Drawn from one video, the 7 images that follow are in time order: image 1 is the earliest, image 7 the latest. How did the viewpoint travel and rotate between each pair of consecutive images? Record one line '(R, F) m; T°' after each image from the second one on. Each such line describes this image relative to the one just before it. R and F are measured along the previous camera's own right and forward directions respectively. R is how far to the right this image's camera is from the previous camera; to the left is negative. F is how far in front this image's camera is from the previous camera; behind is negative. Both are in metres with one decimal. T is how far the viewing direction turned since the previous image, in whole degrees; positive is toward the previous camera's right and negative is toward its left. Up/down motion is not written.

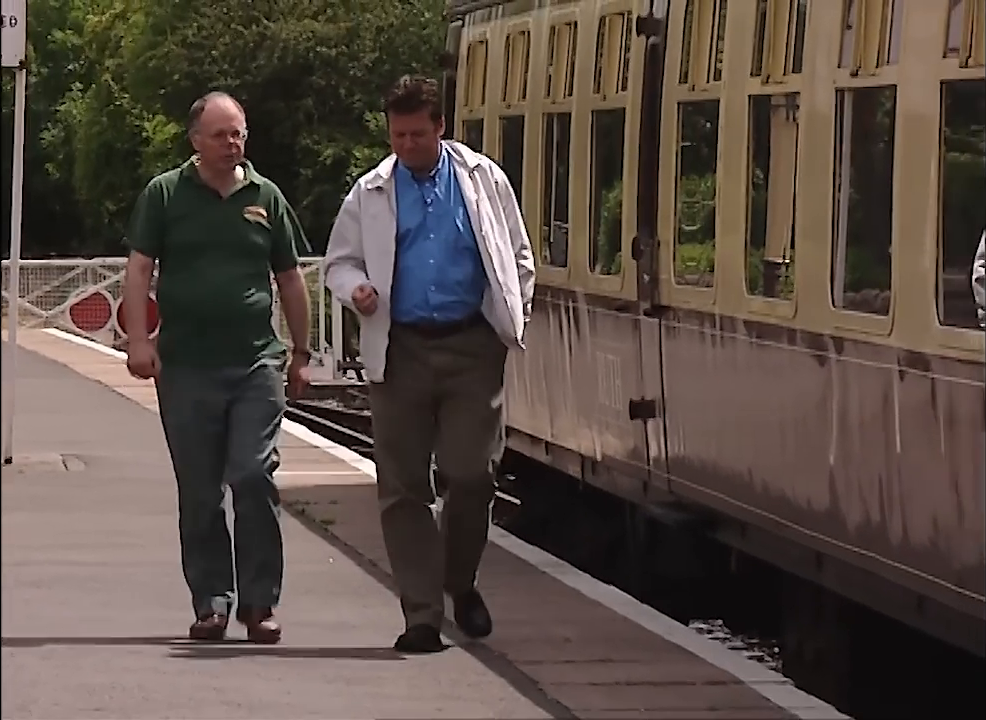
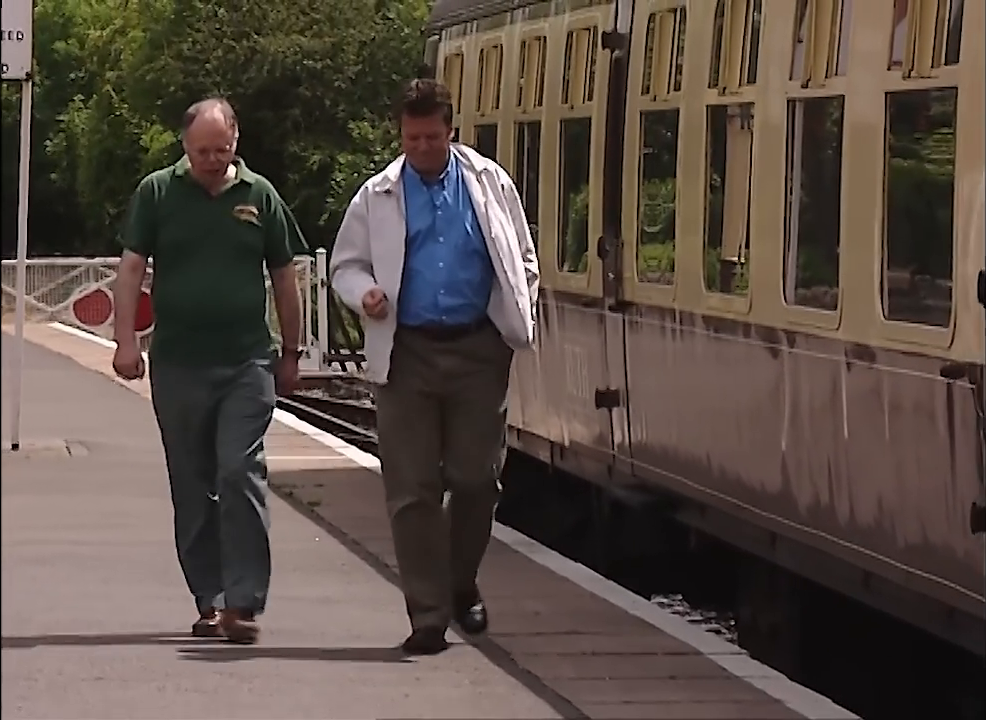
(+0.3, -0.5) m; -2°
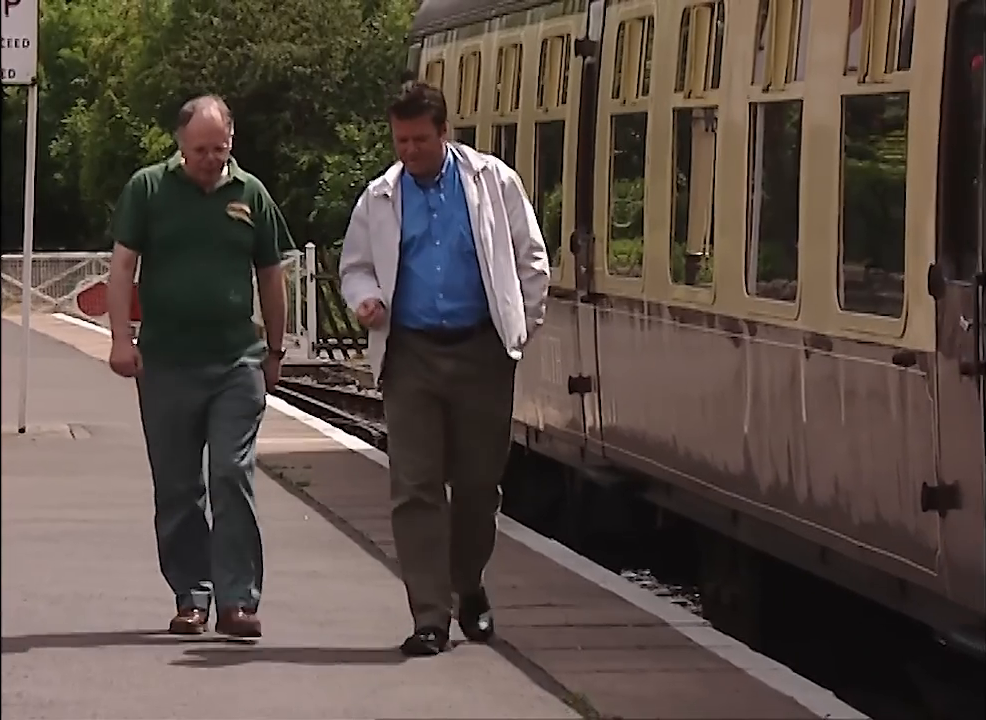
(+0.1, -0.5) m; 0°
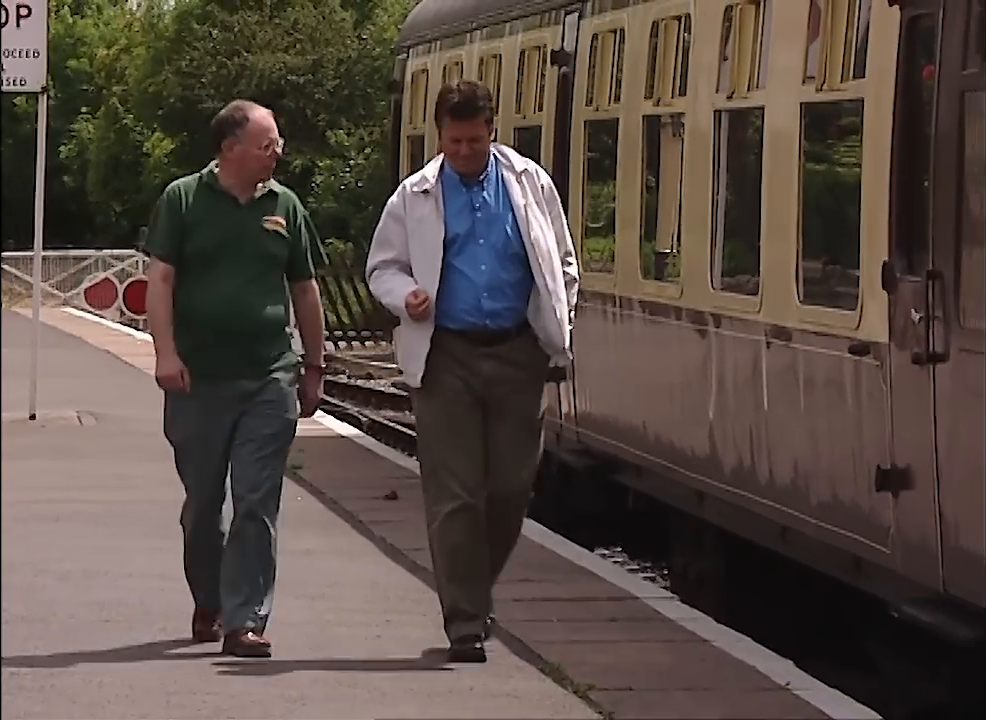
(+0.1, -0.5) m; 0°
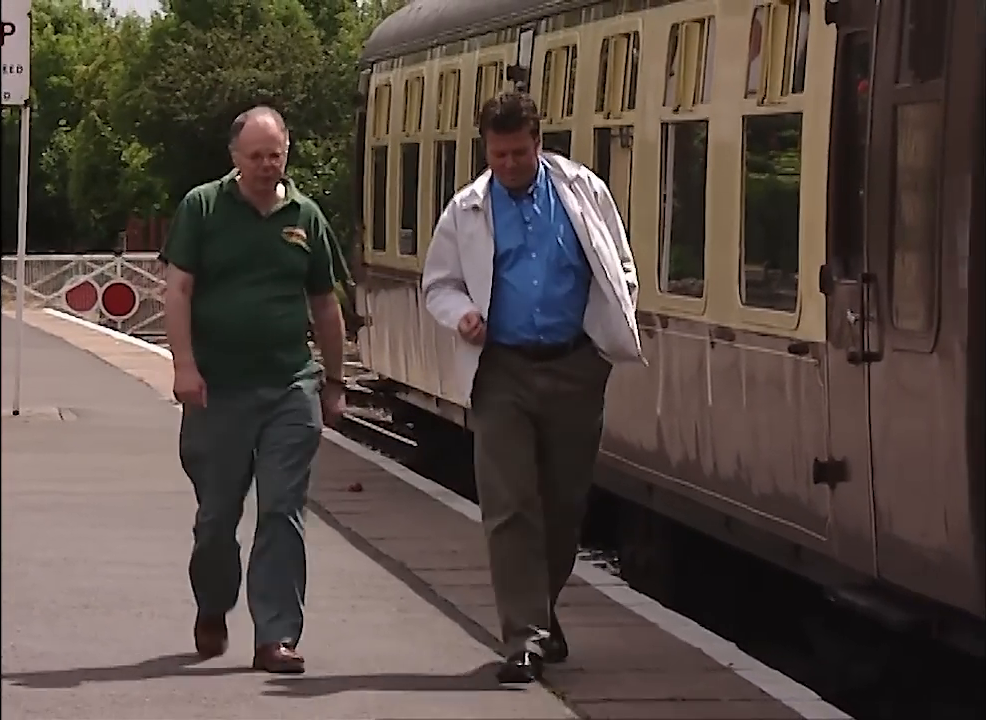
(+0.1, -0.5) m; 0°
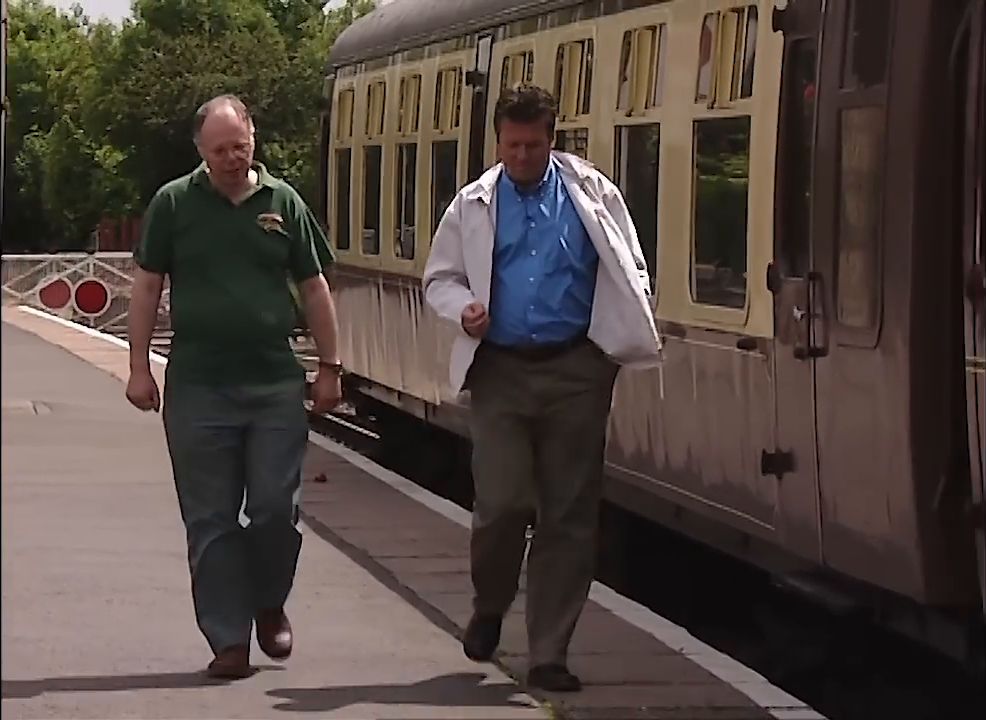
(+0.1, -0.3) m; 0°
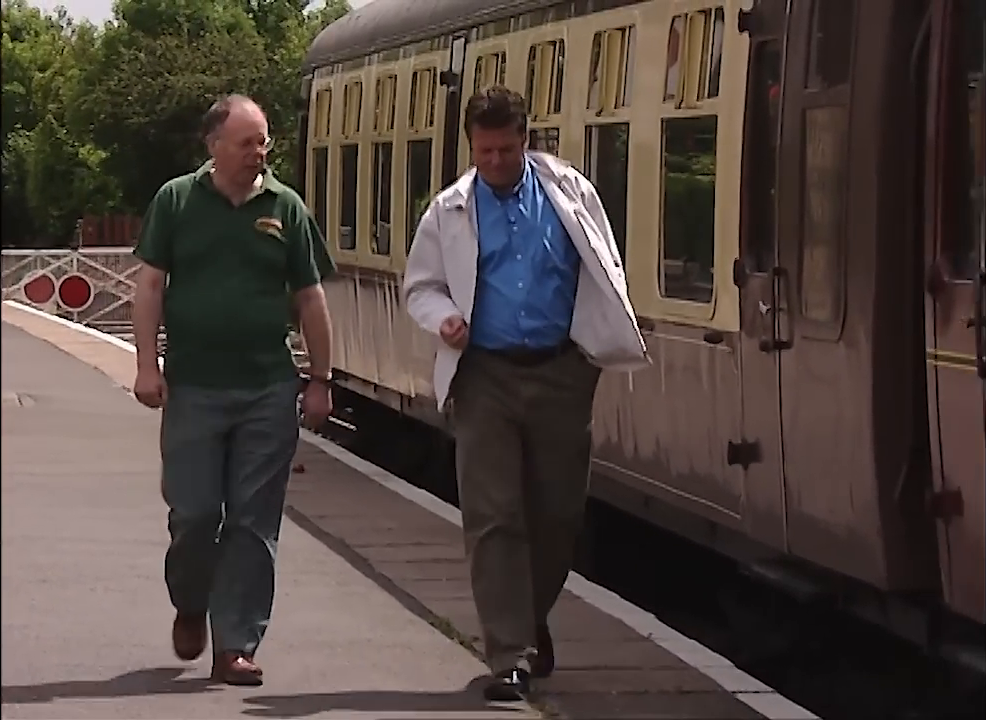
(+0.1, -0.2) m; 0°
